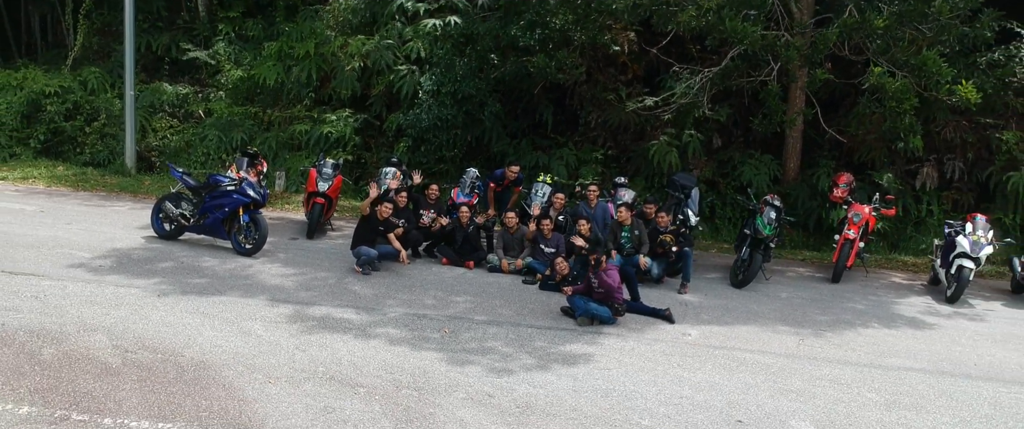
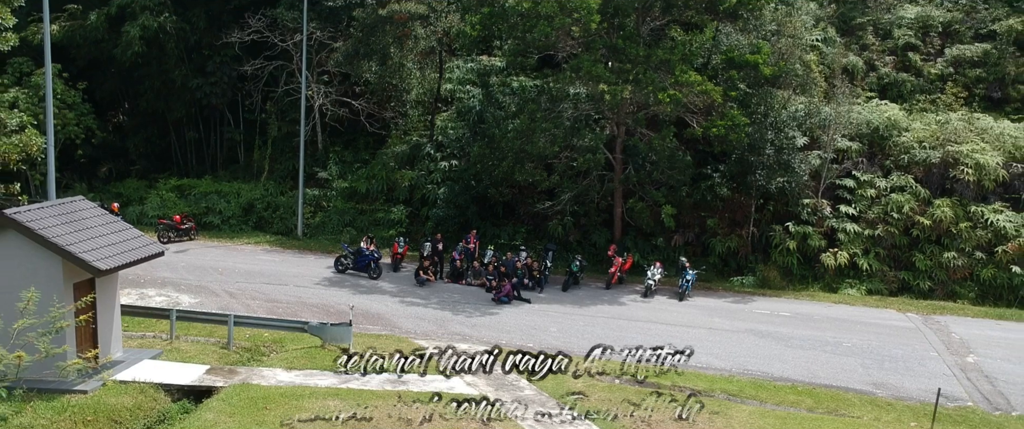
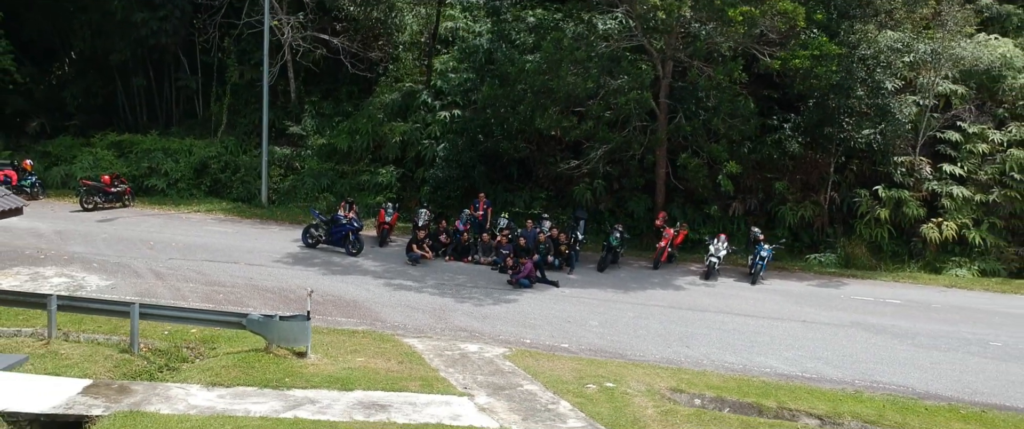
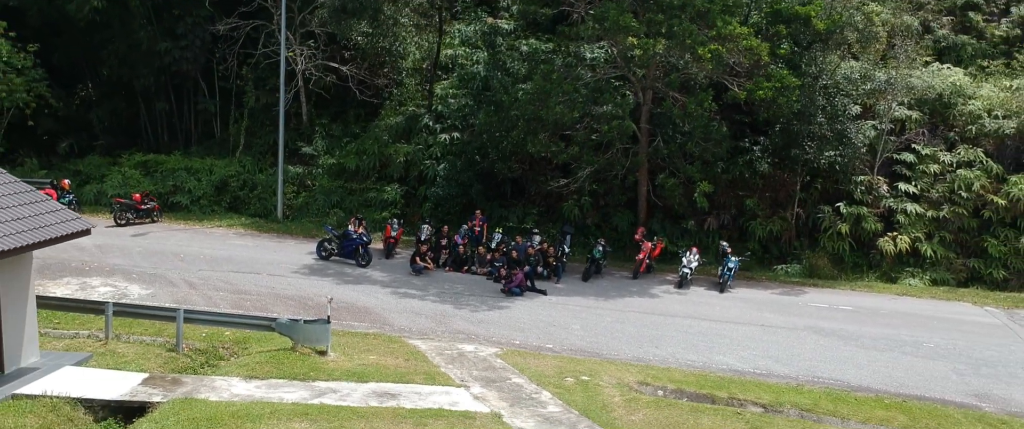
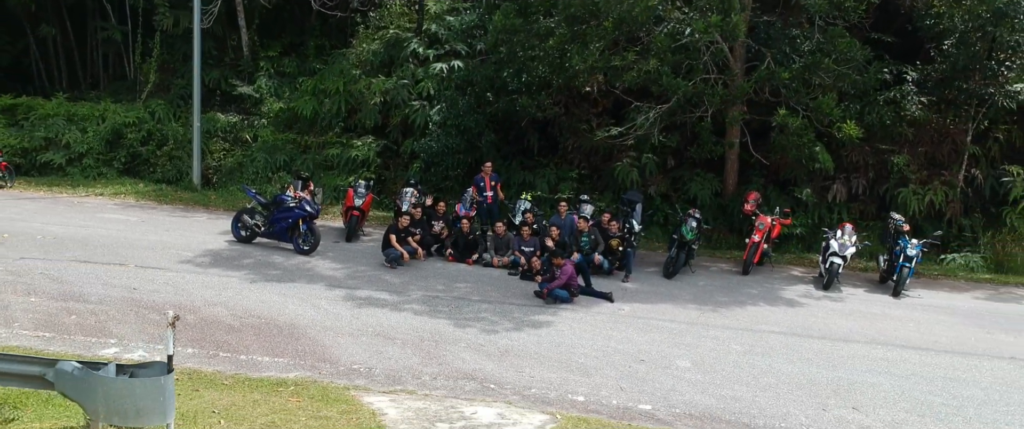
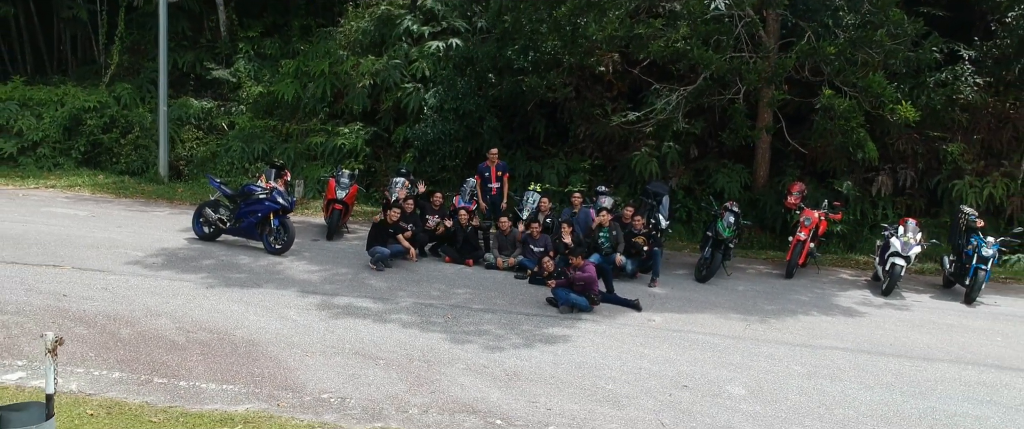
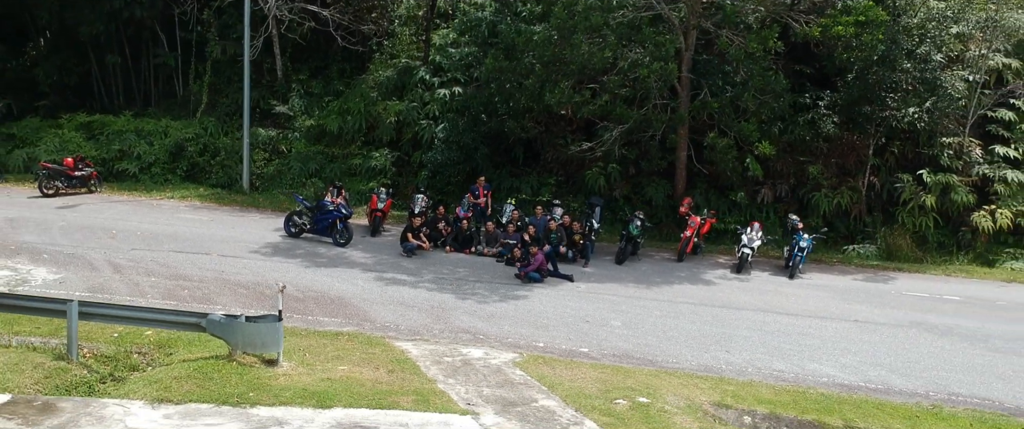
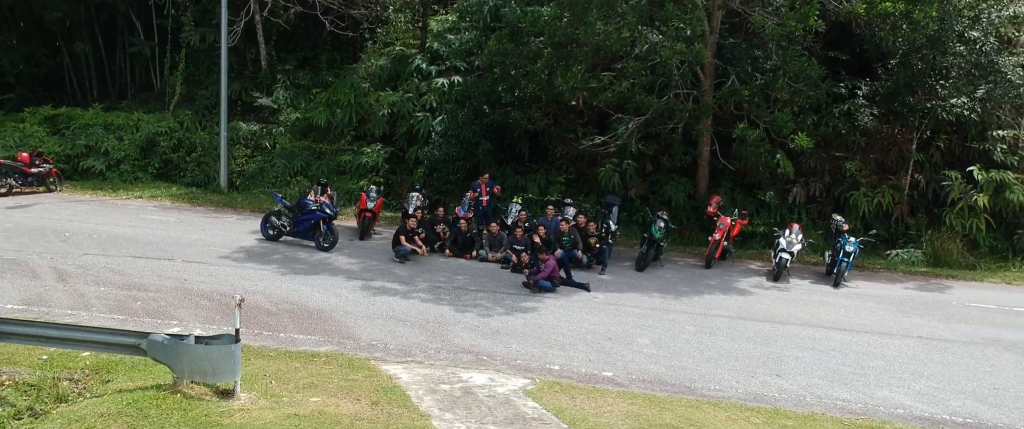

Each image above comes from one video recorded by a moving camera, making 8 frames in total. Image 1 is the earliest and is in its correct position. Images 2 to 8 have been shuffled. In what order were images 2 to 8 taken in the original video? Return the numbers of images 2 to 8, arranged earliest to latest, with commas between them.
6, 5, 8, 7, 3, 4, 2
